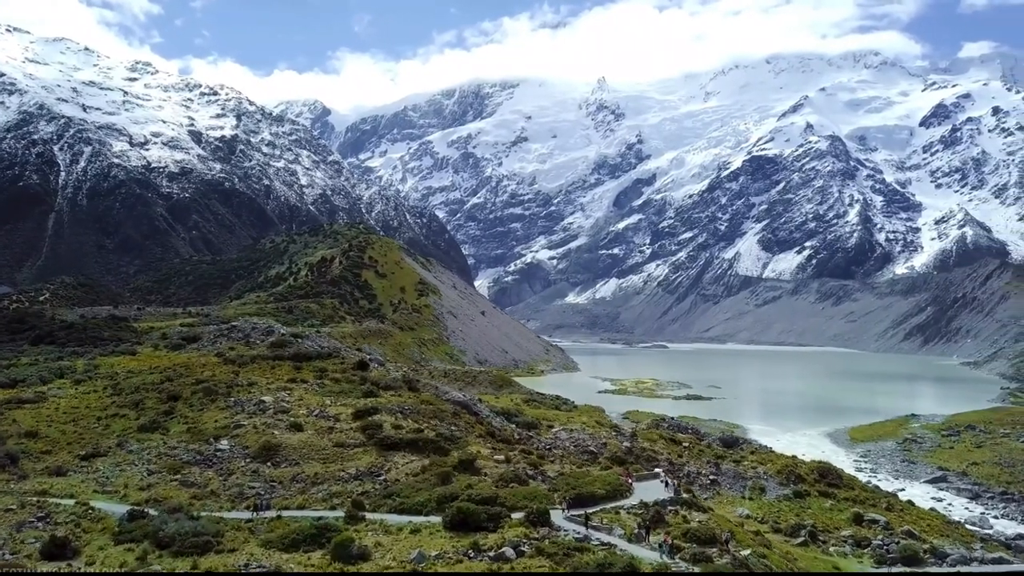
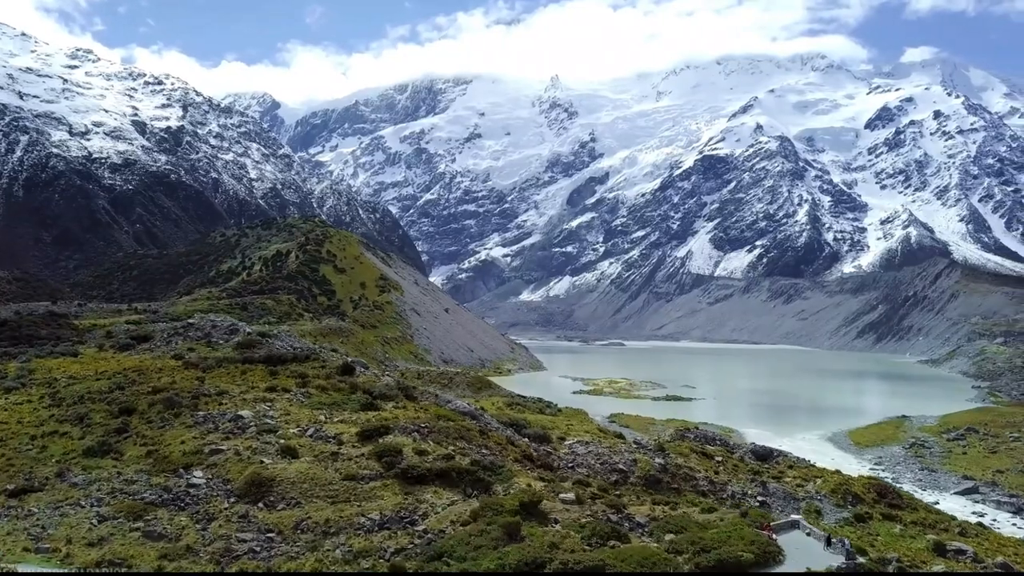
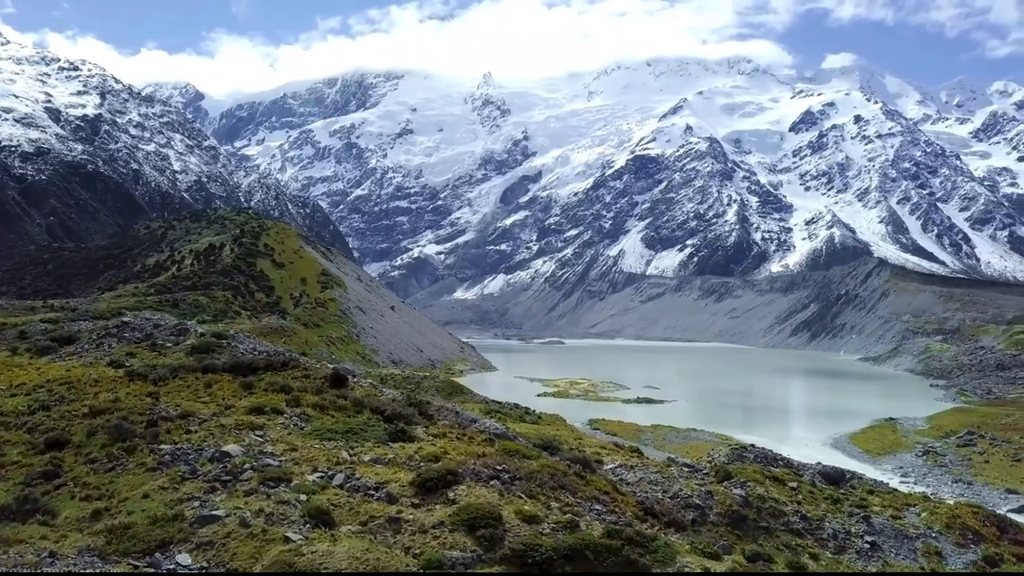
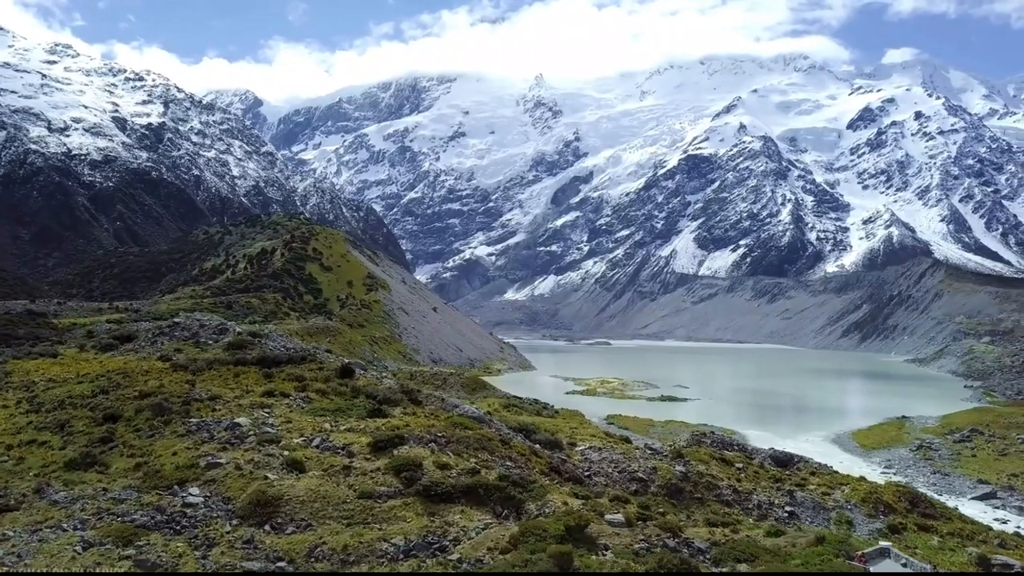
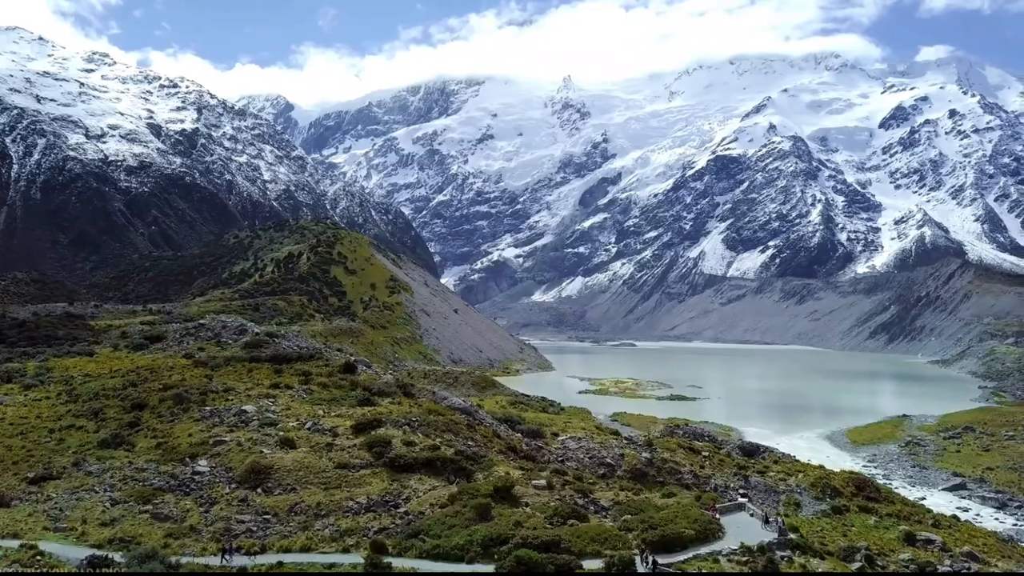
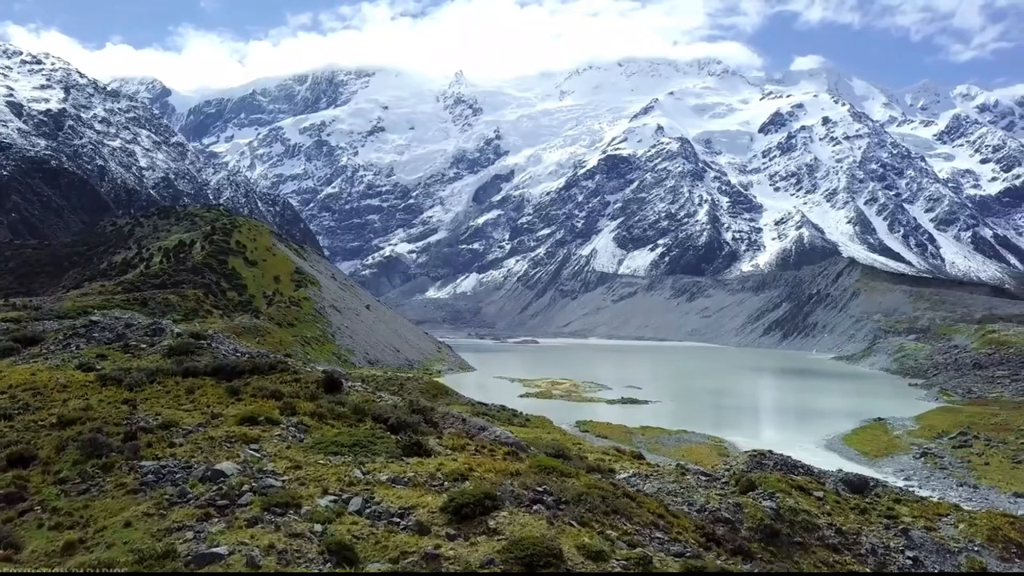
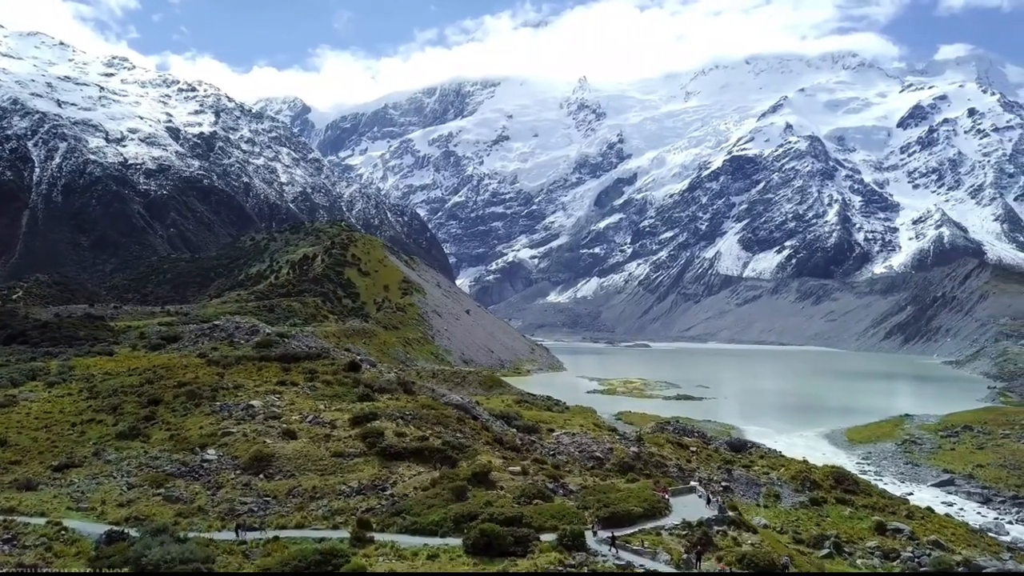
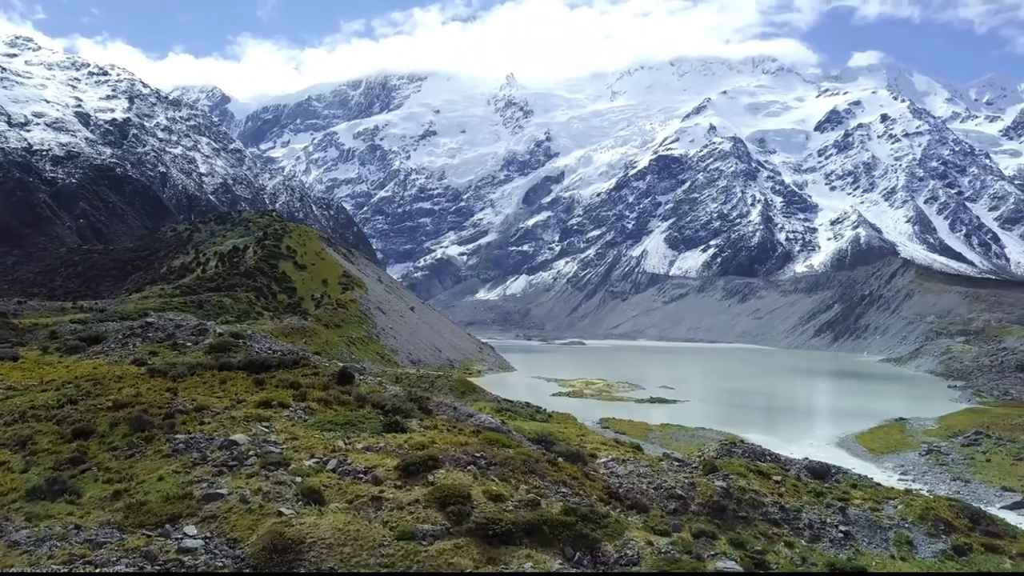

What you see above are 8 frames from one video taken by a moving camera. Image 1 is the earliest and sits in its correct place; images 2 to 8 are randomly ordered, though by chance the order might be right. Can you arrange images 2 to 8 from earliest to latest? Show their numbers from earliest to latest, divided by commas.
7, 5, 2, 4, 8, 3, 6
